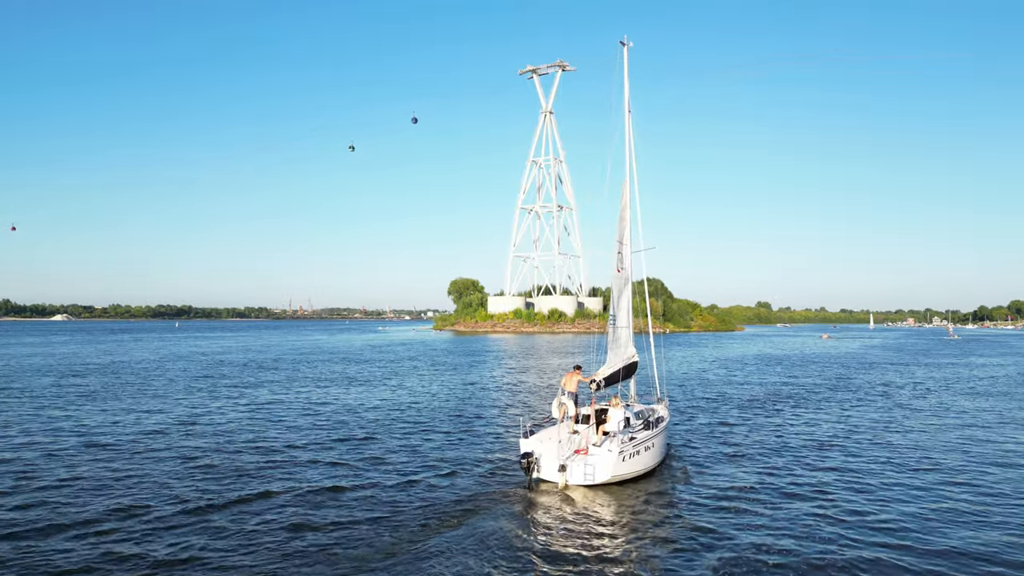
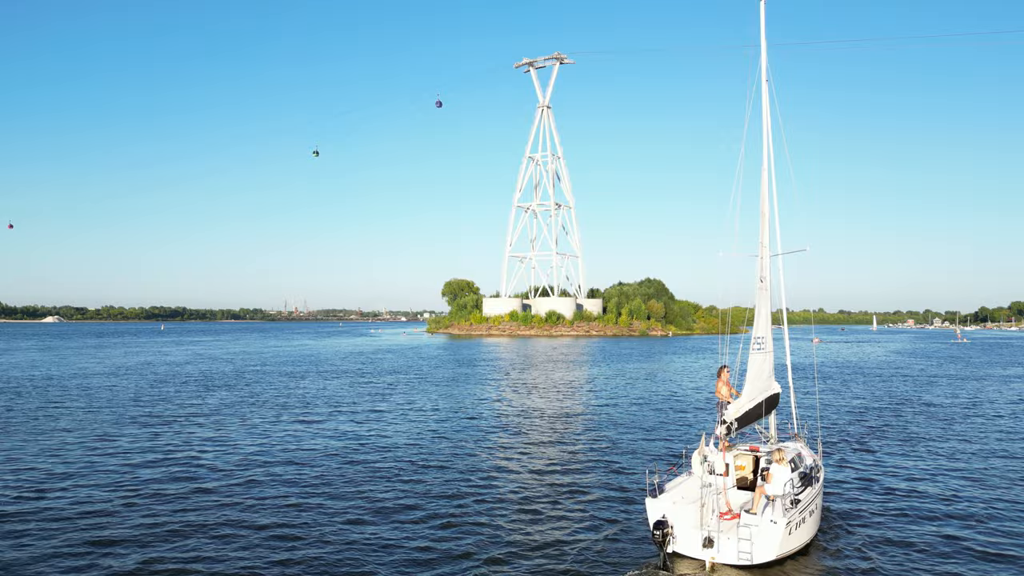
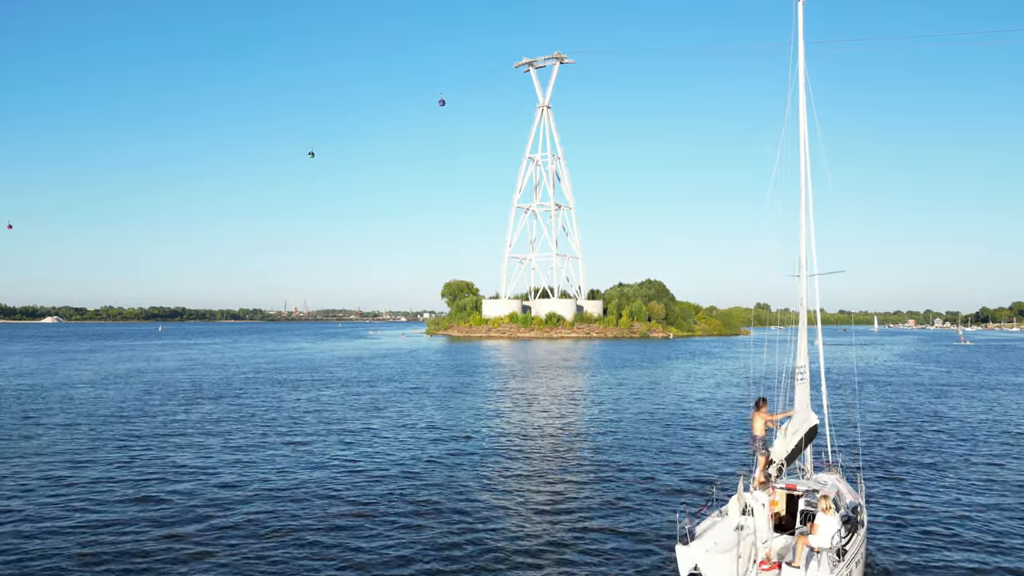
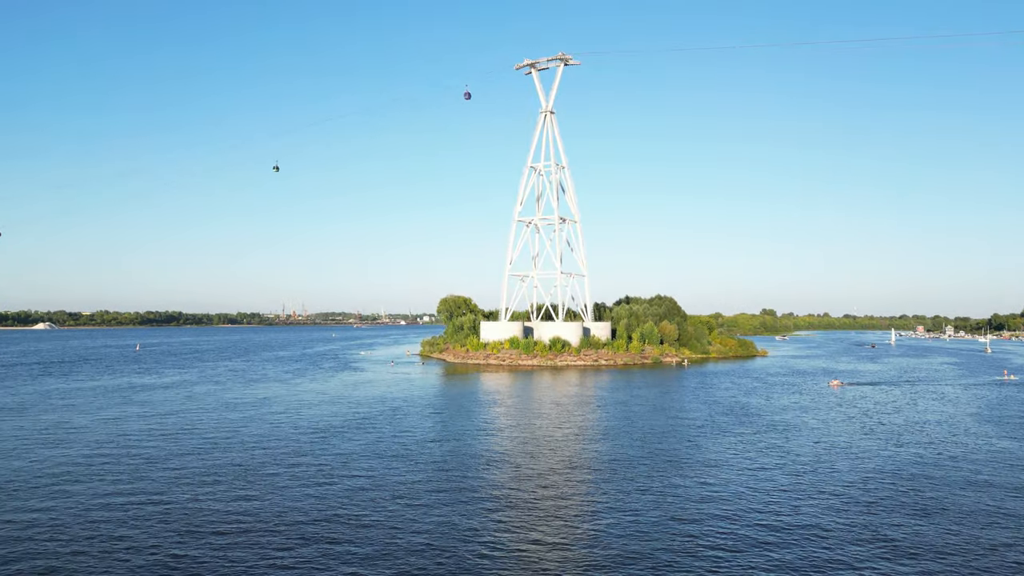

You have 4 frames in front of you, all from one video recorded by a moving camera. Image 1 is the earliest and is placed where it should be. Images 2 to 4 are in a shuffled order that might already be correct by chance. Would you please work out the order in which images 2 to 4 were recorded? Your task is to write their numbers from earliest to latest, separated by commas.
2, 3, 4
